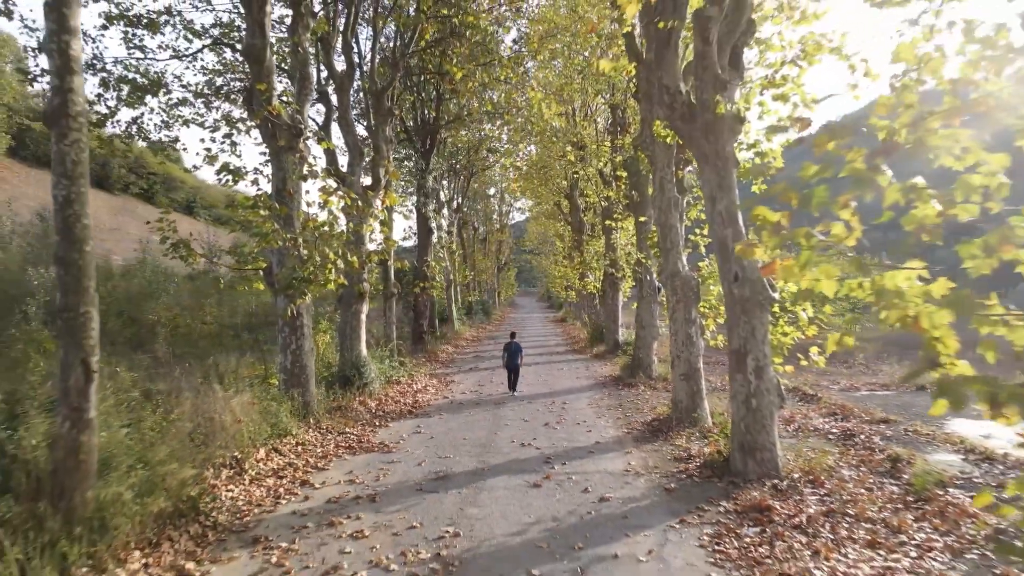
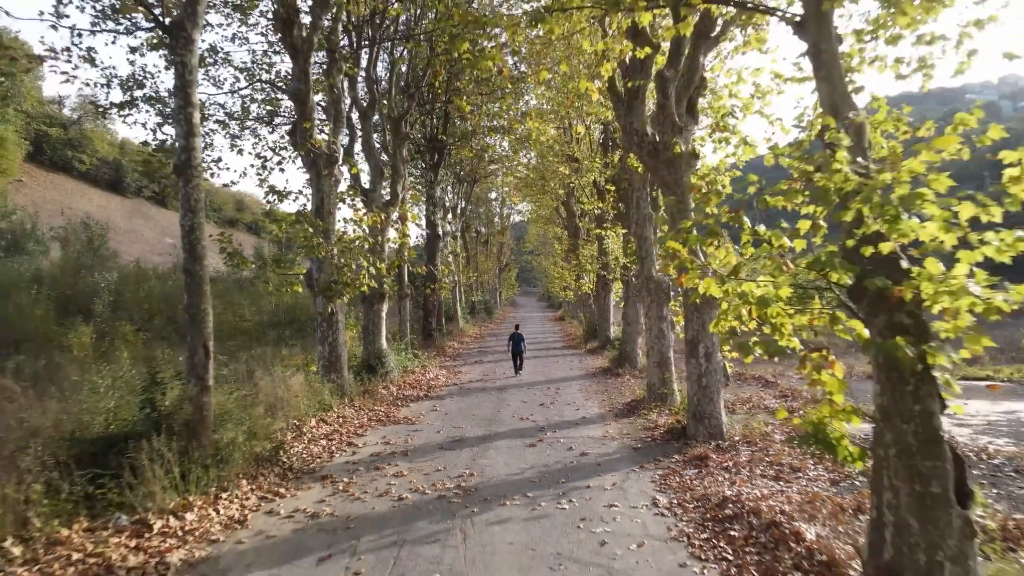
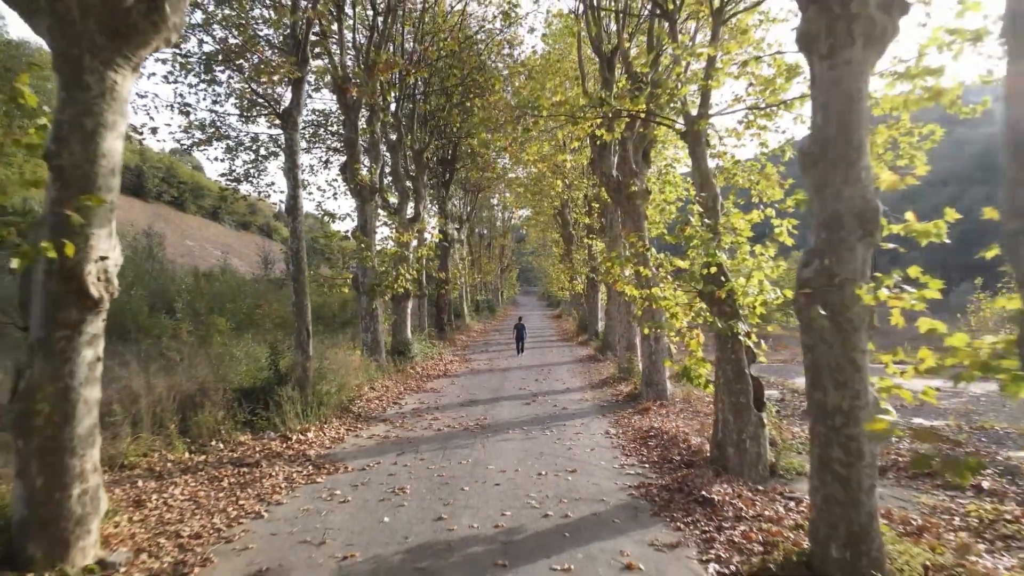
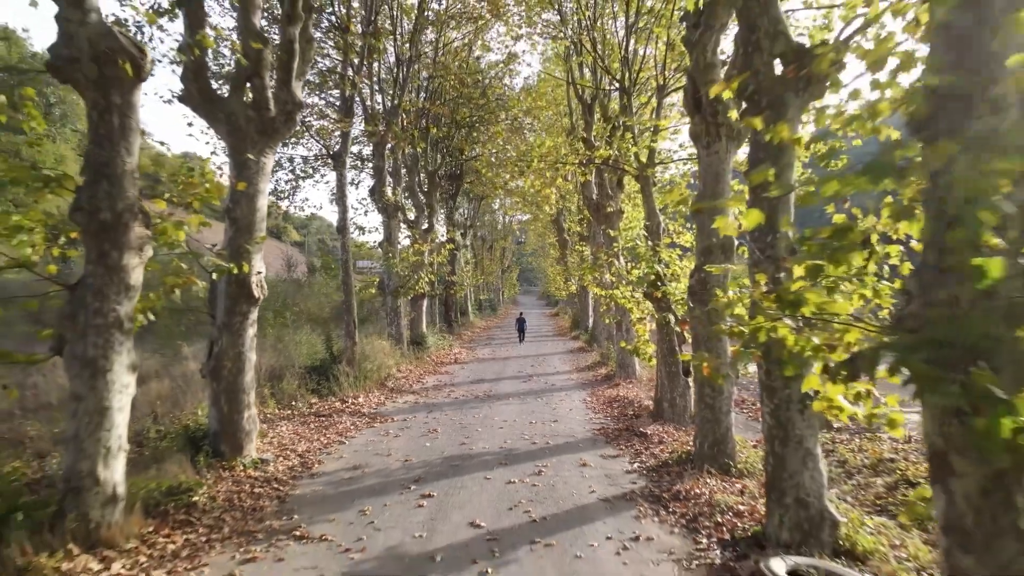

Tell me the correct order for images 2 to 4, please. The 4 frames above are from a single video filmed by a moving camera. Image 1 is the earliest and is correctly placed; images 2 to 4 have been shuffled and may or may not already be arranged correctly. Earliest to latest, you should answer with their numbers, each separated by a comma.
2, 3, 4
